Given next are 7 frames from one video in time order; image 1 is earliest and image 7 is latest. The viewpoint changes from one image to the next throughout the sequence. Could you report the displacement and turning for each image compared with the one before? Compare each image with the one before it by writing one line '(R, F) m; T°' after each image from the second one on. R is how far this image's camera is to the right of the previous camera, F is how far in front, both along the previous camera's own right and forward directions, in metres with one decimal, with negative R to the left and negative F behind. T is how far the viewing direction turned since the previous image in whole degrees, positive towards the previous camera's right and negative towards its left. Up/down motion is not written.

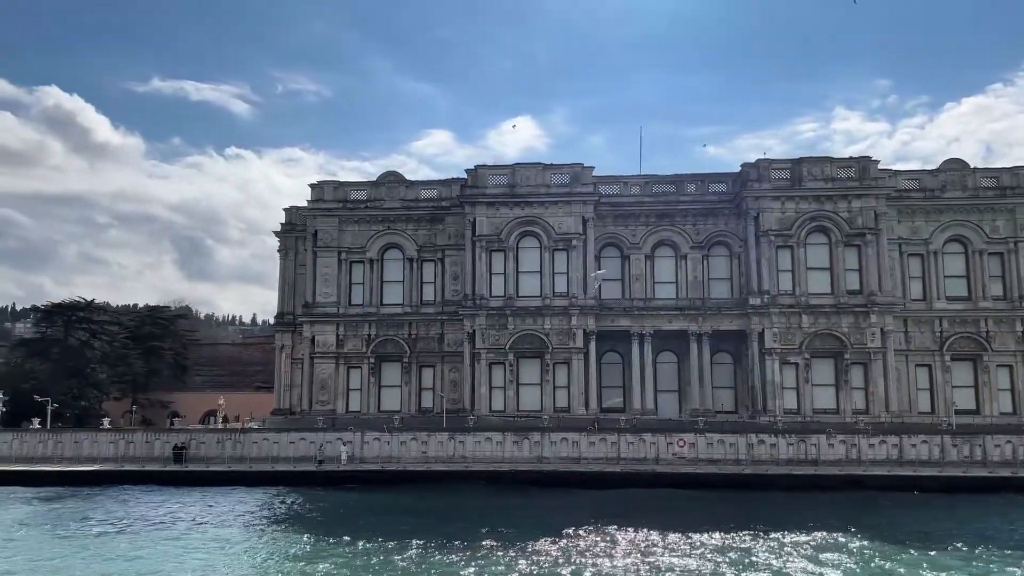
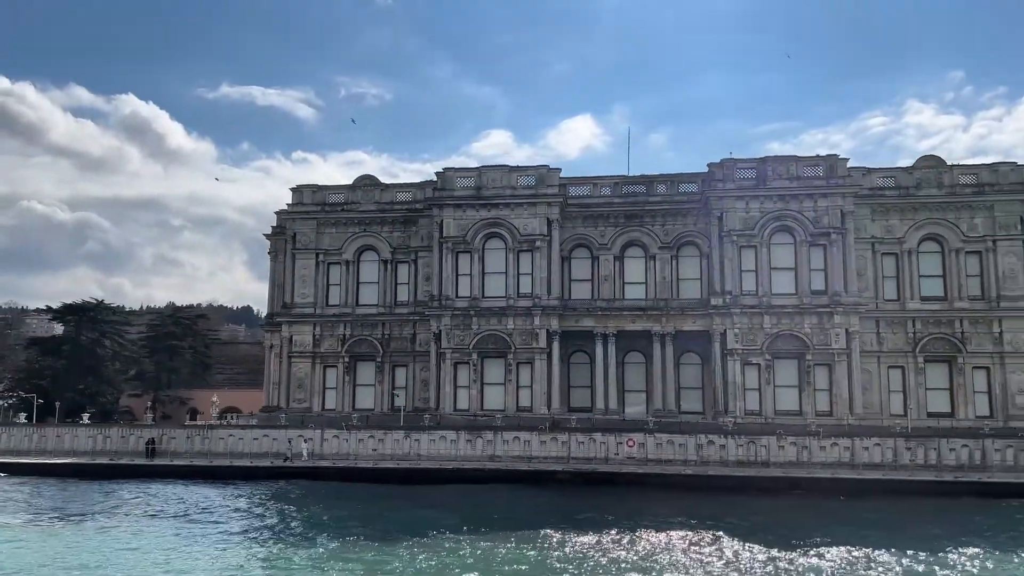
(+3.5, -0.3) m; -4°
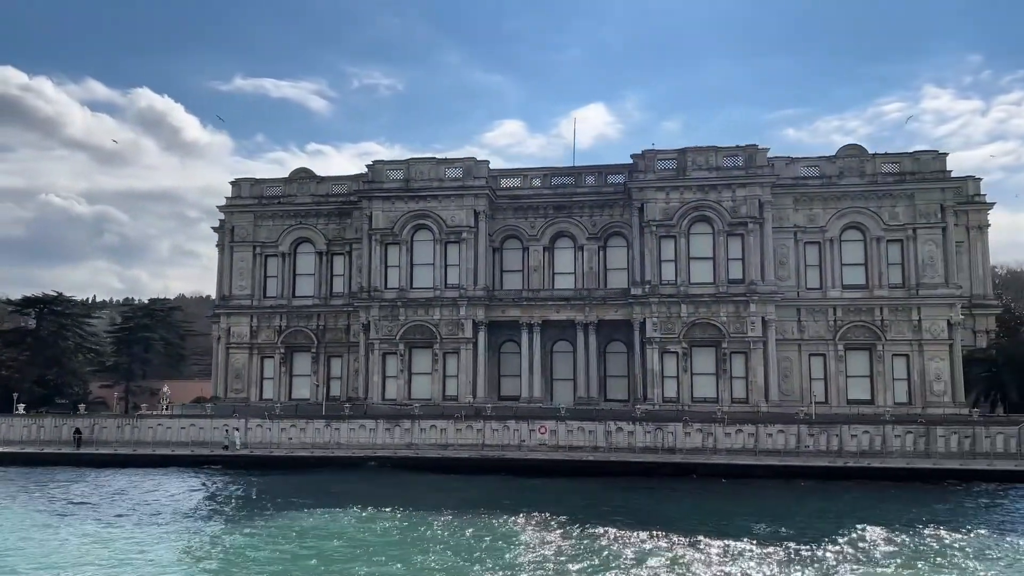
(+3.3, -0.4) m; -1°
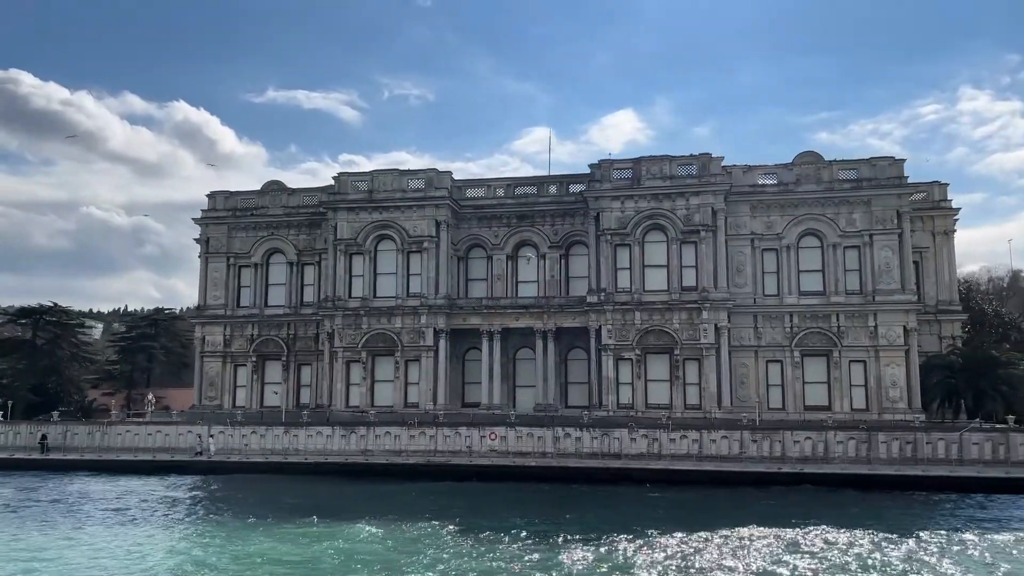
(+2.6, -0.5) m; -2°
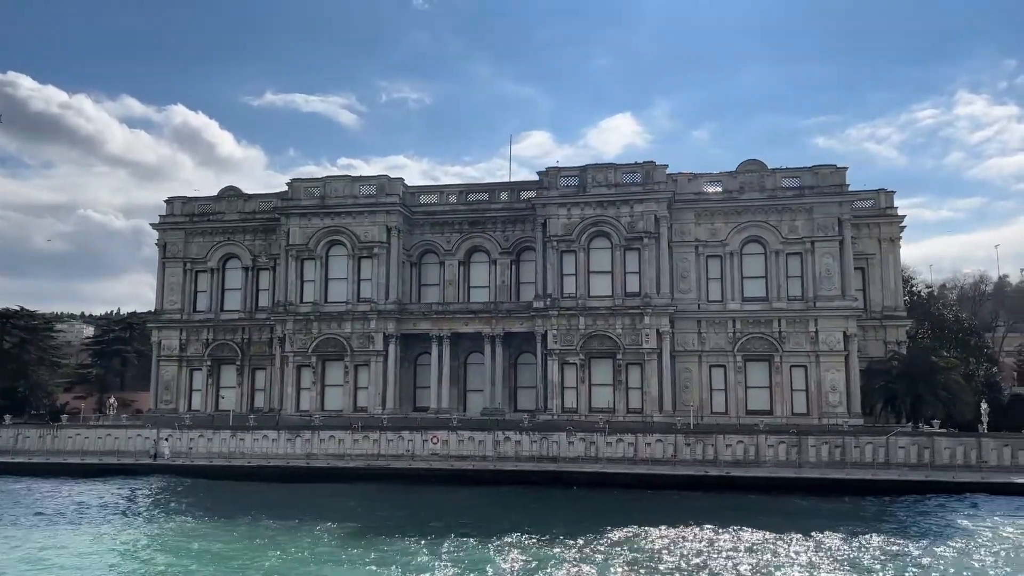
(+1.9, -0.4) m; 0°
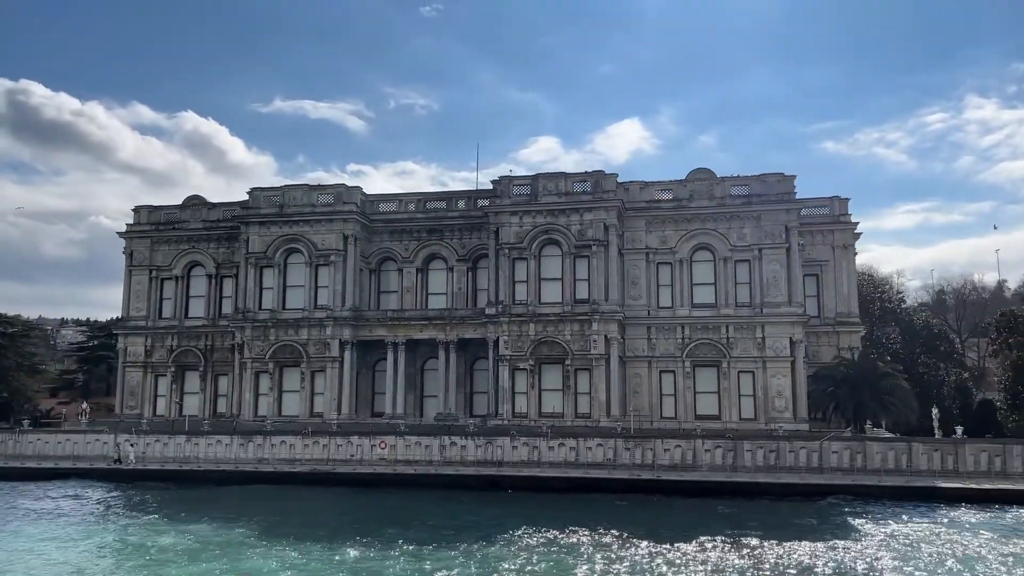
(+2.1, -0.5) m; 0°
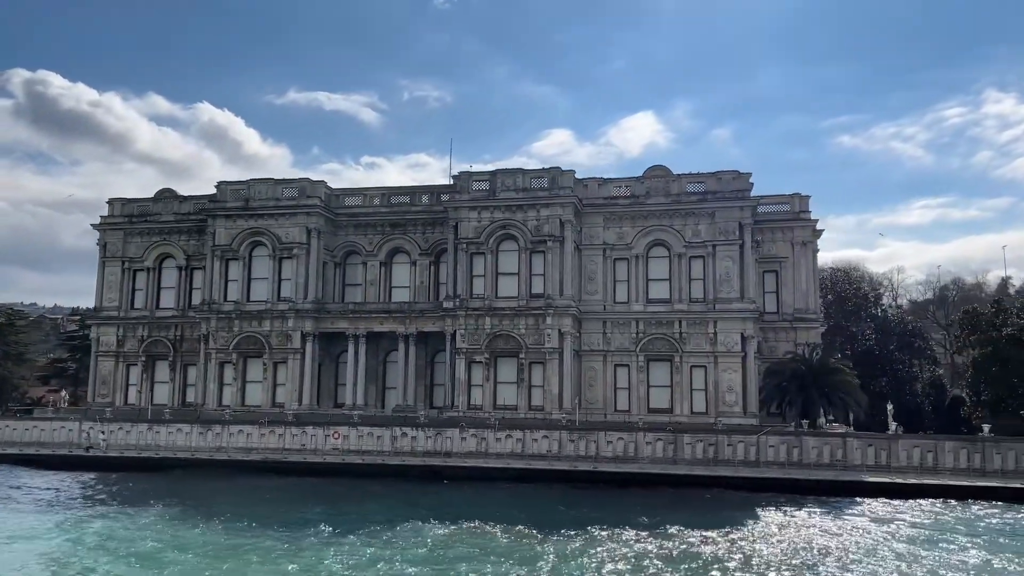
(+2.1, -0.5) m; -1°
